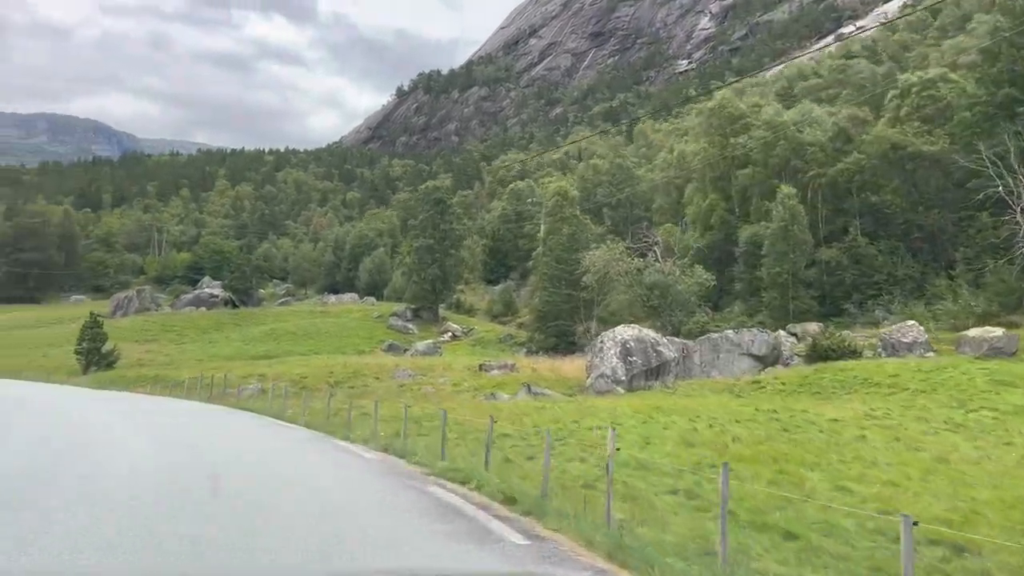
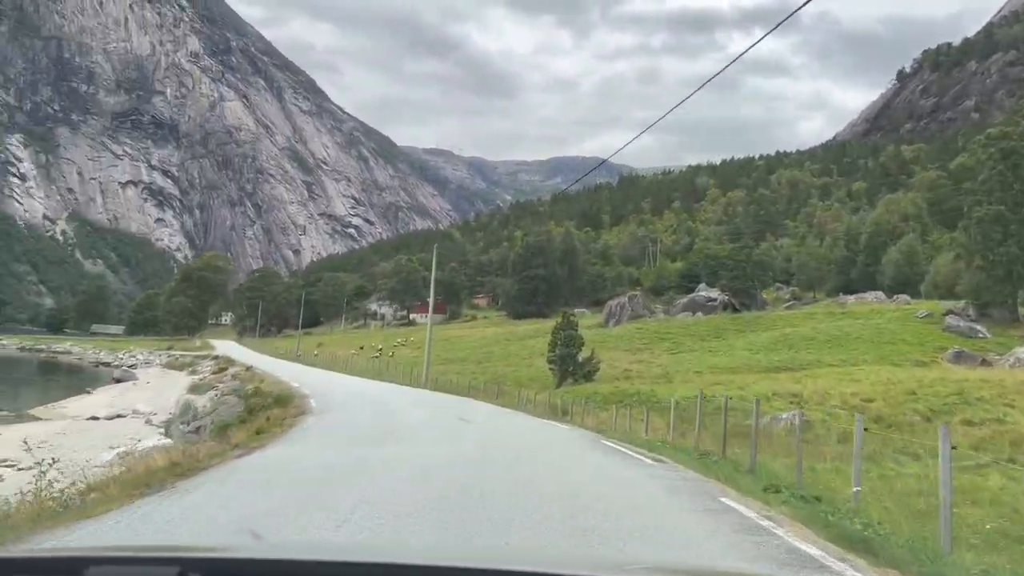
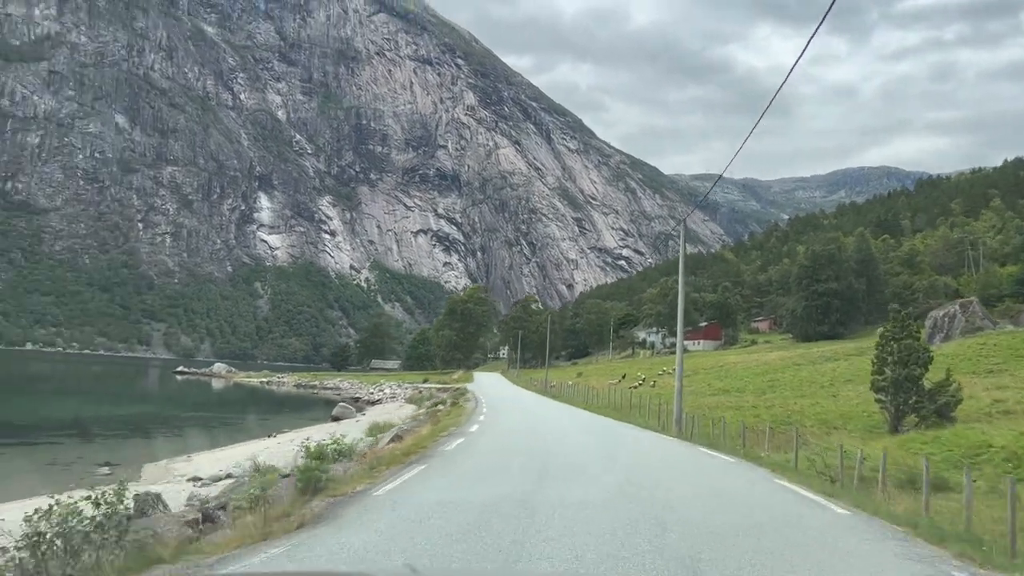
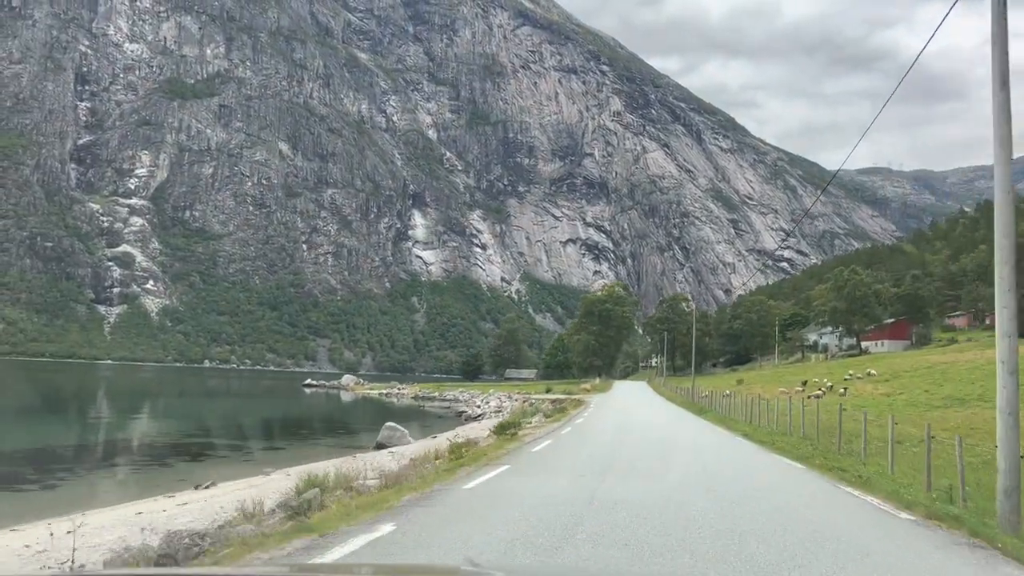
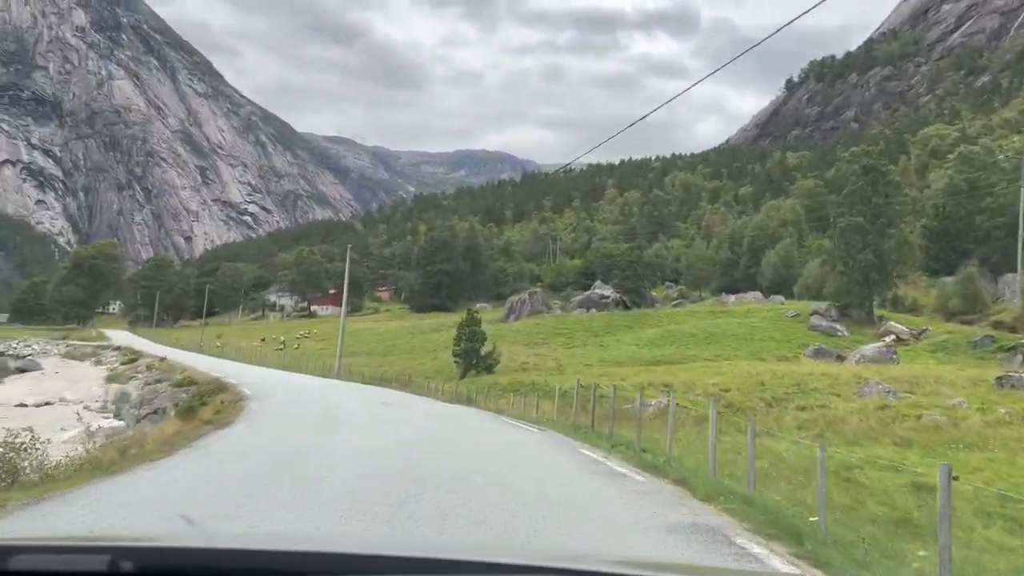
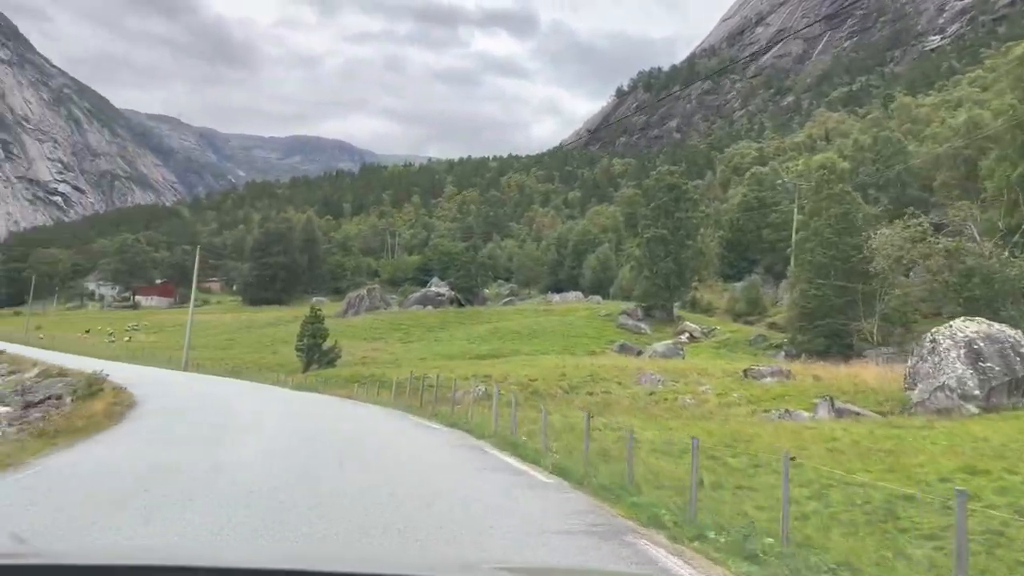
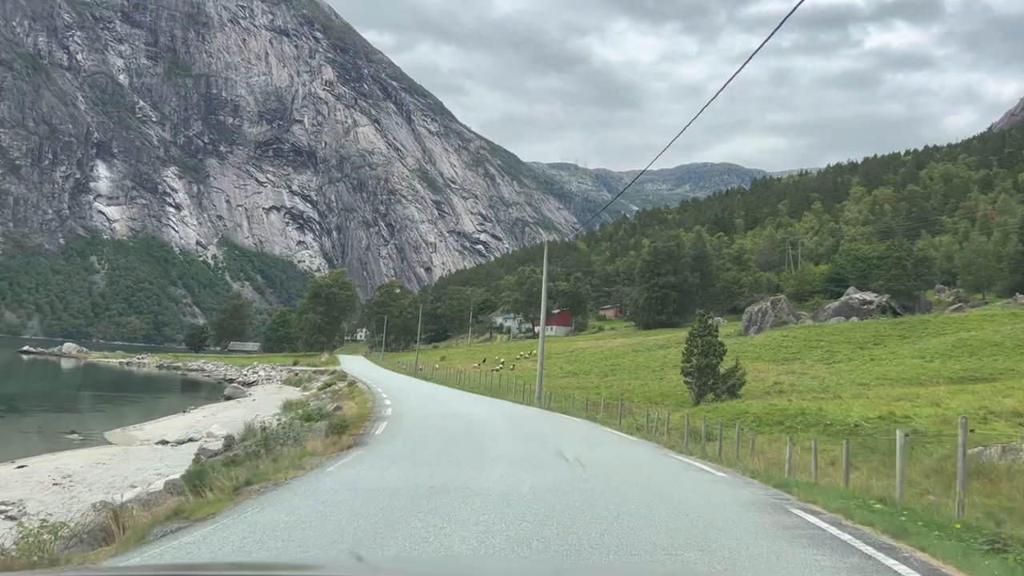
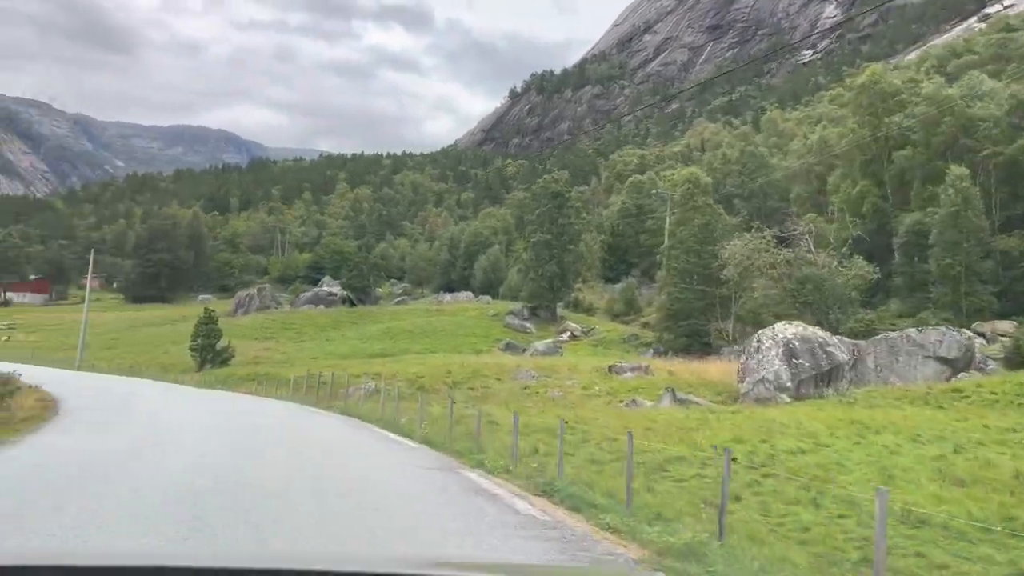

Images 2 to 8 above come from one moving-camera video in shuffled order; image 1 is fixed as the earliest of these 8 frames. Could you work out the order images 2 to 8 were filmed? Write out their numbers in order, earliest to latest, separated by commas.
8, 6, 5, 2, 7, 3, 4
